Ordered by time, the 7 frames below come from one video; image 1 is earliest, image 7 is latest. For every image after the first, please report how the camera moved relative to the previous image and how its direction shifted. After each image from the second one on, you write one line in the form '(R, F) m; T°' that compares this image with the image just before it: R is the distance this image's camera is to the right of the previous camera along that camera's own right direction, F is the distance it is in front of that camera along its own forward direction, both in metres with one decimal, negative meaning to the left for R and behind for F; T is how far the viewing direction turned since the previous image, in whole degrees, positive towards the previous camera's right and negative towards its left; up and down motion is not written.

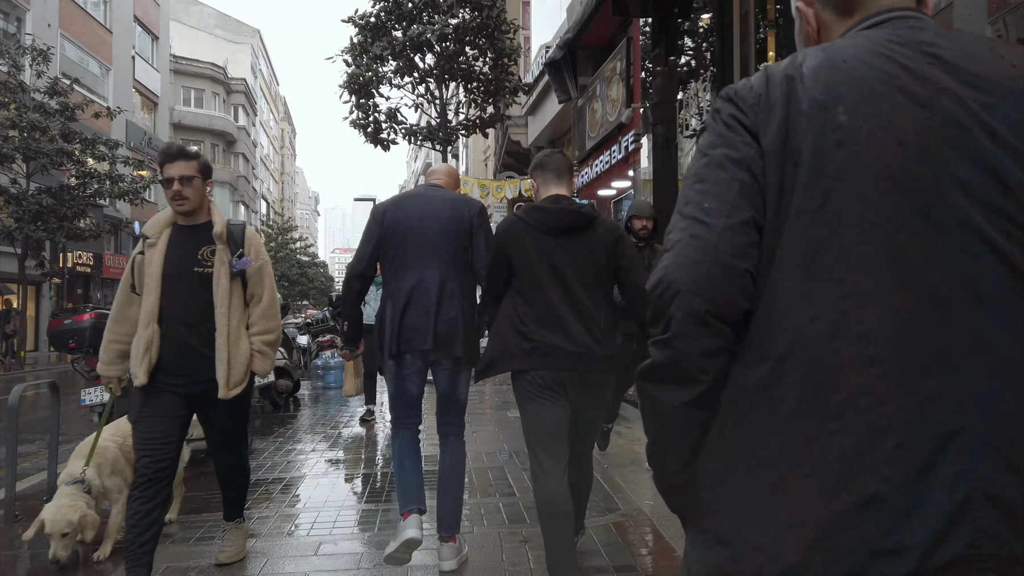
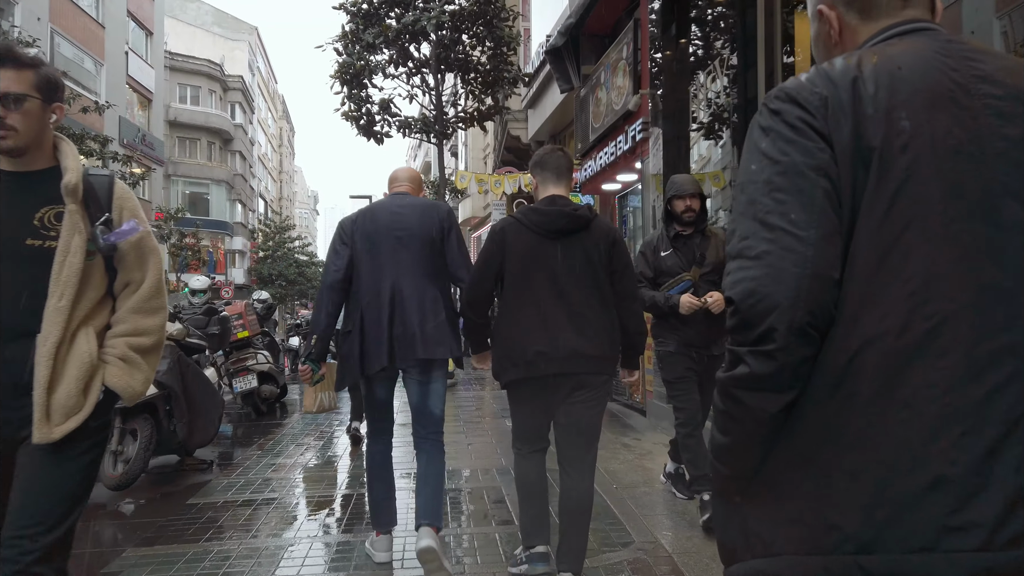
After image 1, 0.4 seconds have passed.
(0.0, +0.5) m; 0°
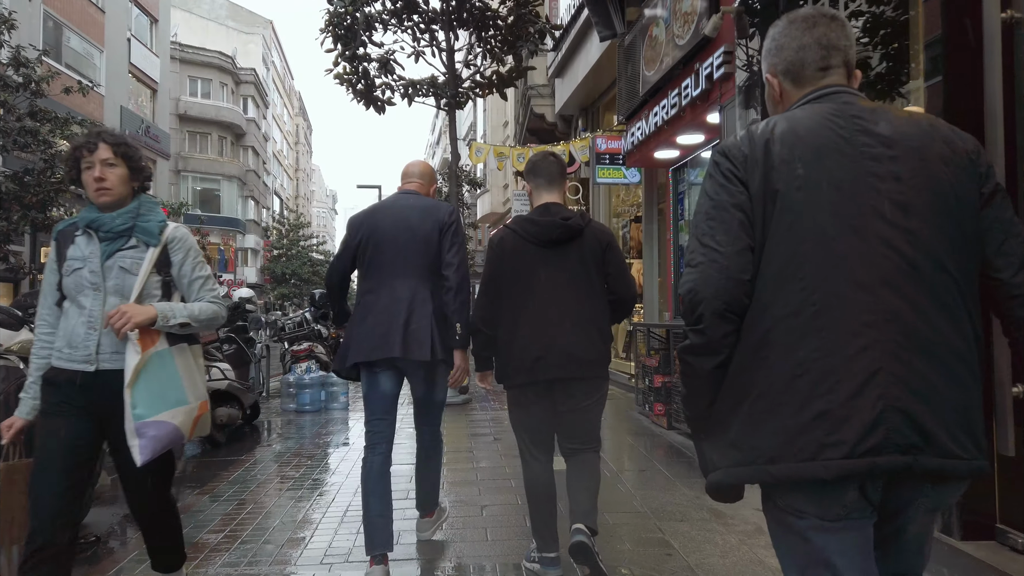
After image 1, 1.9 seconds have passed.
(-0.1, +1.9) m; -1°
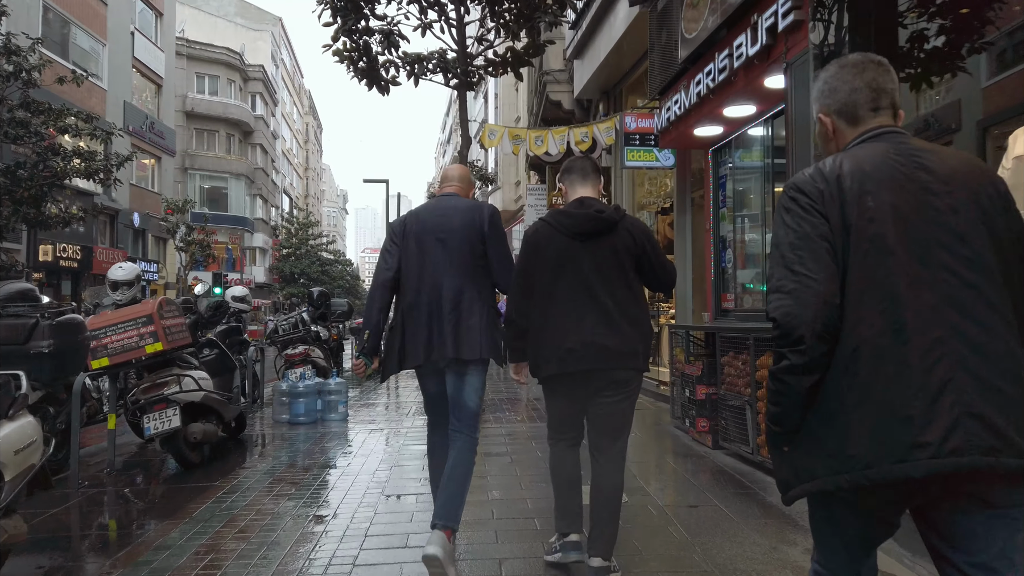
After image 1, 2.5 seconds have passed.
(-0.1, +0.9) m; -1°
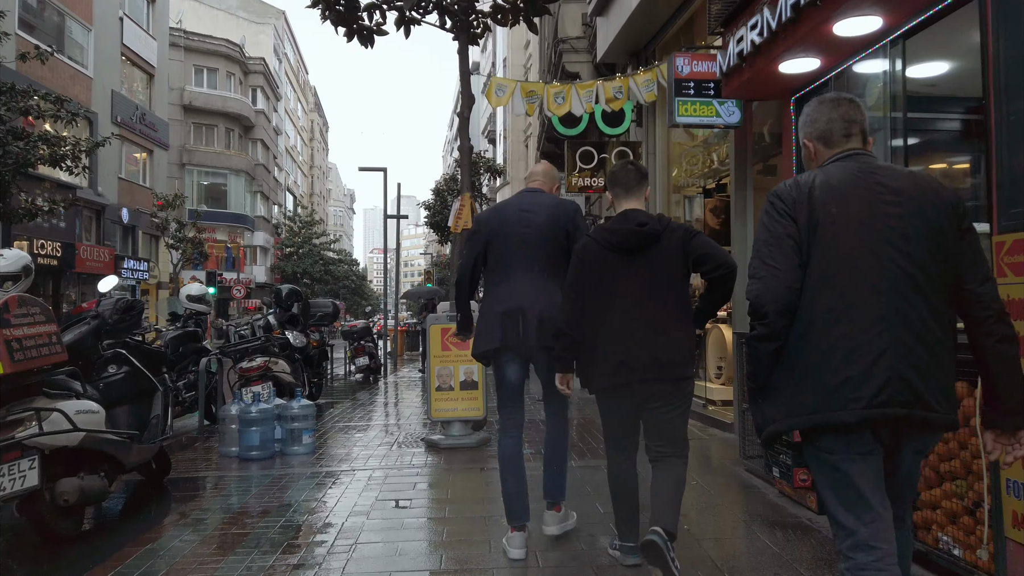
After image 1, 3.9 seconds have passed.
(0.0, +1.7) m; -1°
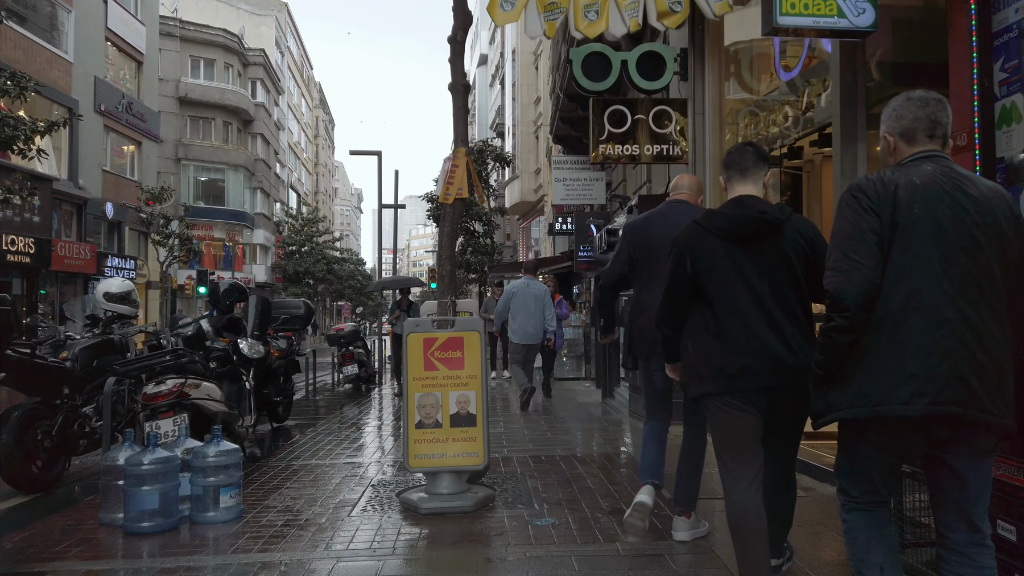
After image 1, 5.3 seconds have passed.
(0.0, +1.9) m; -1°
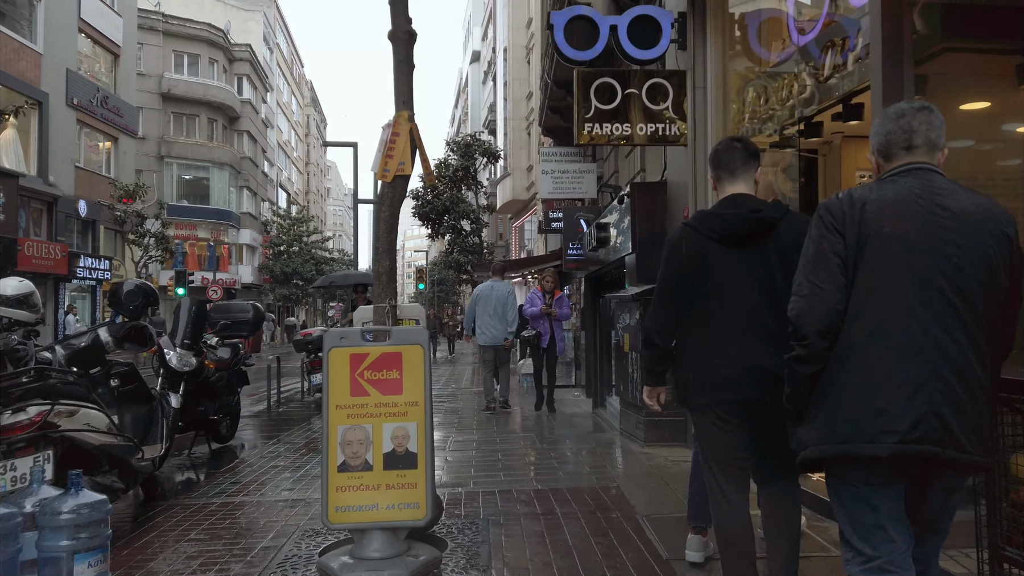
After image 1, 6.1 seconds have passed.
(+0.2, +1.0) m; 0°
